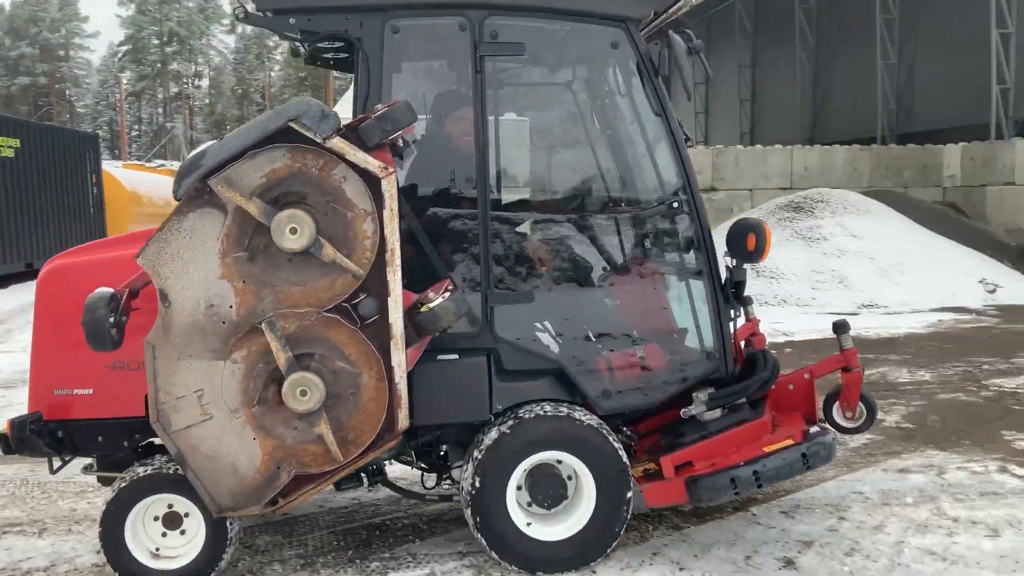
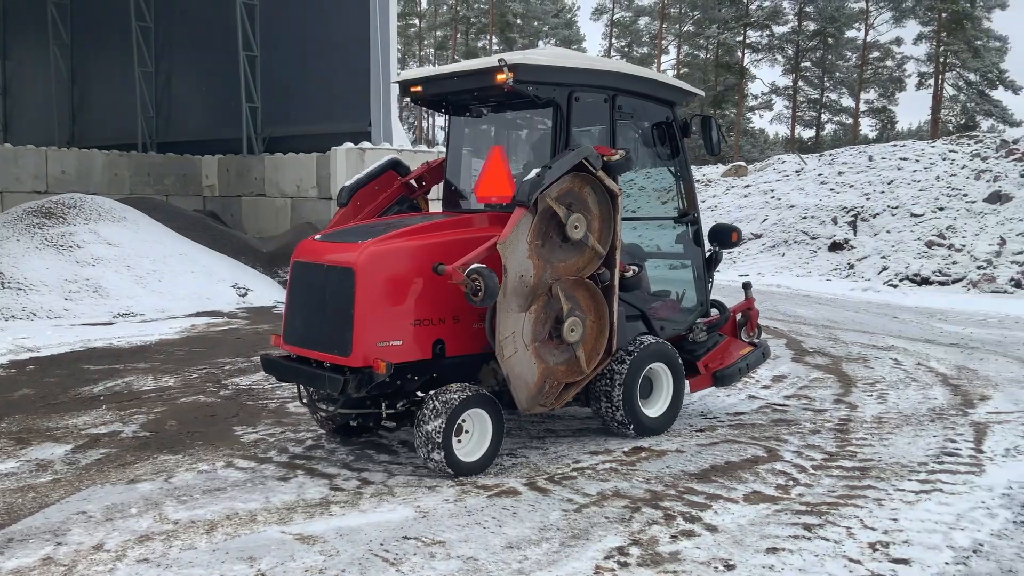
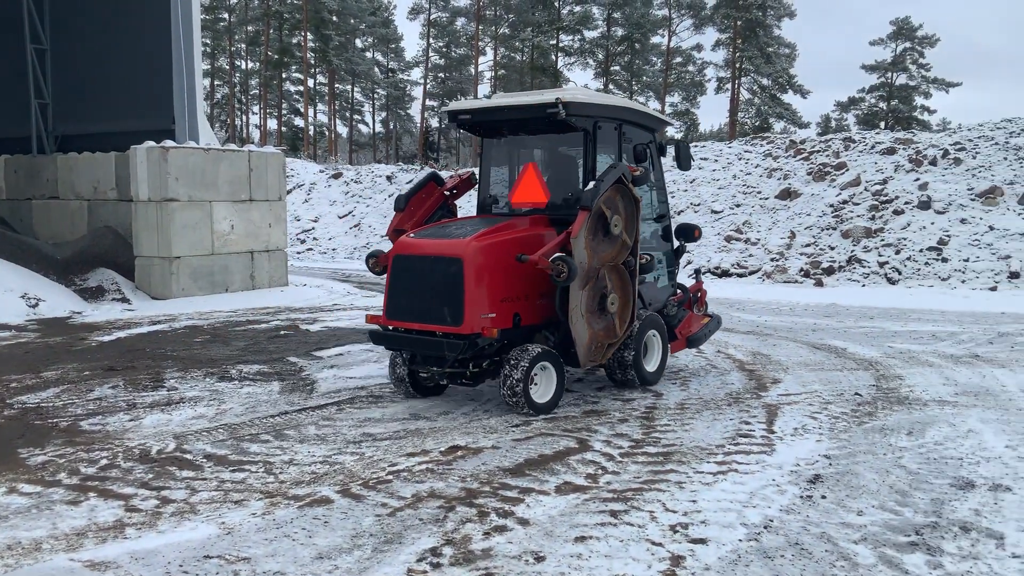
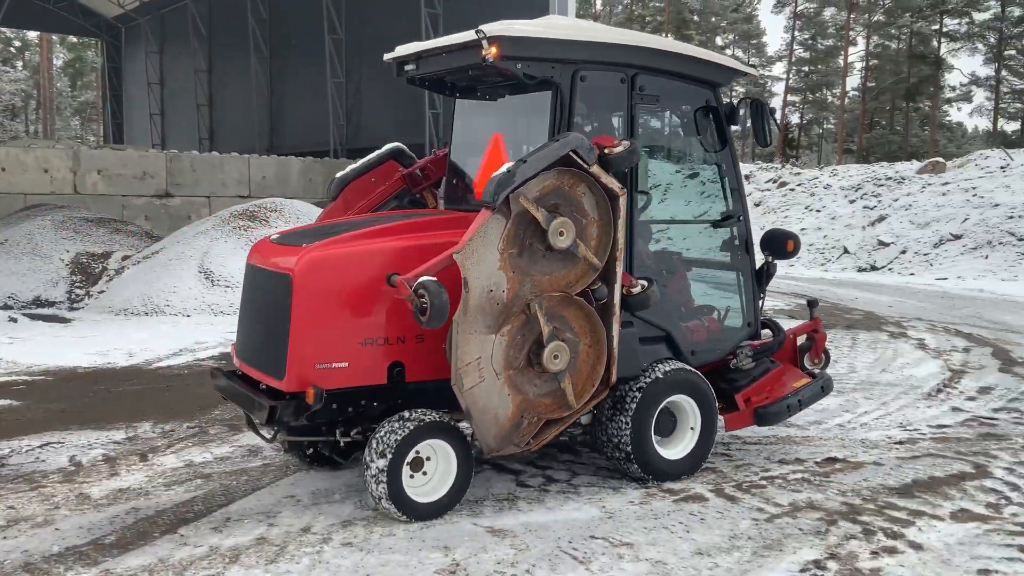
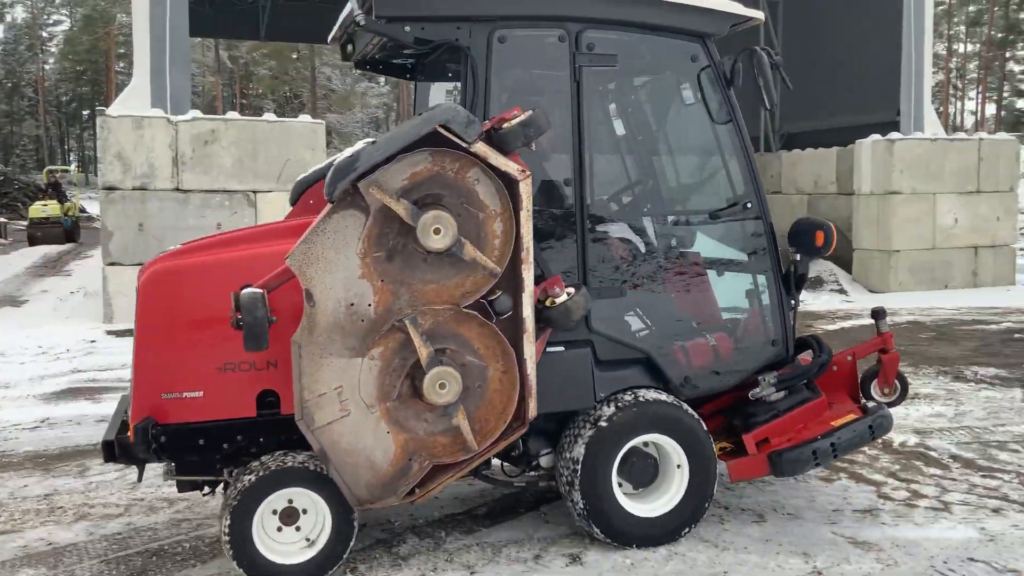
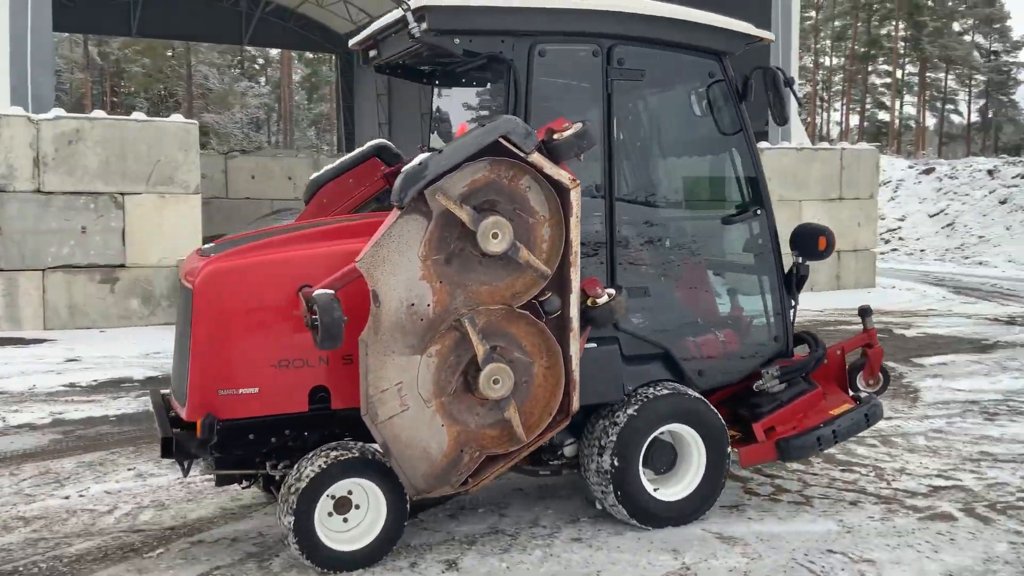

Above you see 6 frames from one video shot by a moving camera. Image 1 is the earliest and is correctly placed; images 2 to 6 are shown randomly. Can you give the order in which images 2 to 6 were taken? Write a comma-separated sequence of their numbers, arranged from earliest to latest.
5, 6, 4, 2, 3
